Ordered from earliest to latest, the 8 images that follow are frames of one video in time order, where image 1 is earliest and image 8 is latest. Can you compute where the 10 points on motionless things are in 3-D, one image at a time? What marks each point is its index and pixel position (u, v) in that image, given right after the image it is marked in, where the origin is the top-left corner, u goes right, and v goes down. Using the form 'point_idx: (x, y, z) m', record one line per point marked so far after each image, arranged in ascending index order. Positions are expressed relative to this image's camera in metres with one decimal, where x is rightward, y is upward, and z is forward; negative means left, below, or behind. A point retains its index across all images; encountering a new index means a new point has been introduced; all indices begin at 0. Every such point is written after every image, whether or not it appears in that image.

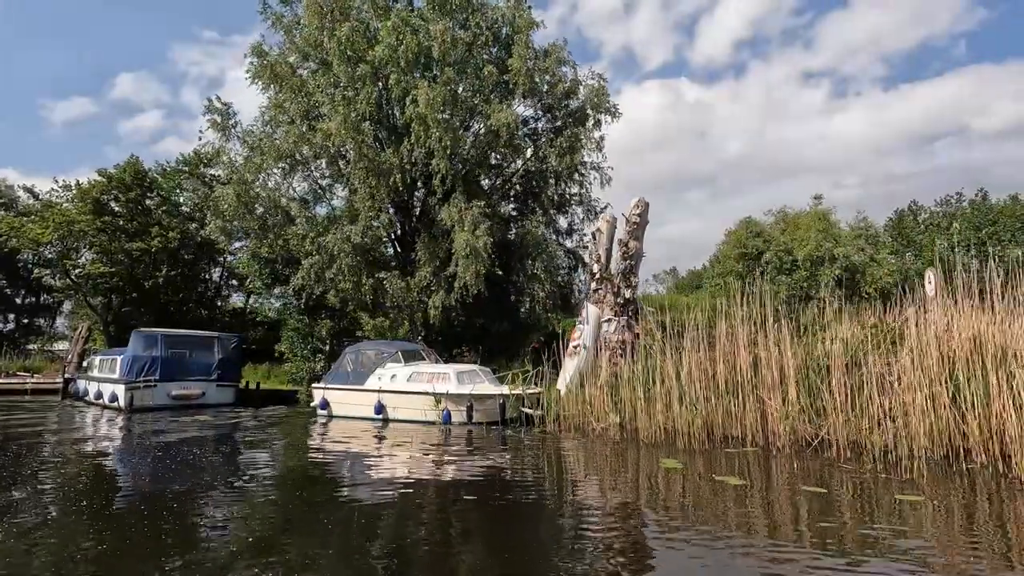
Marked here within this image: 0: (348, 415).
0: (-5.6, -4.4, +18.4) m
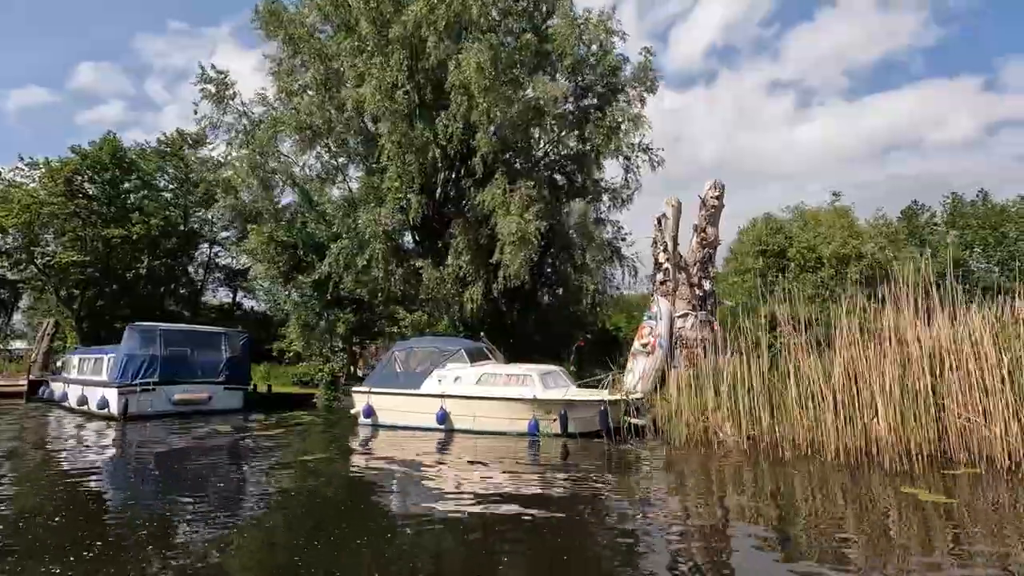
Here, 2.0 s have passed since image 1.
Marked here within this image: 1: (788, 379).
0: (-3.2, -4.0, +15.6) m
1: (+6.6, -2.1, +12.6) m
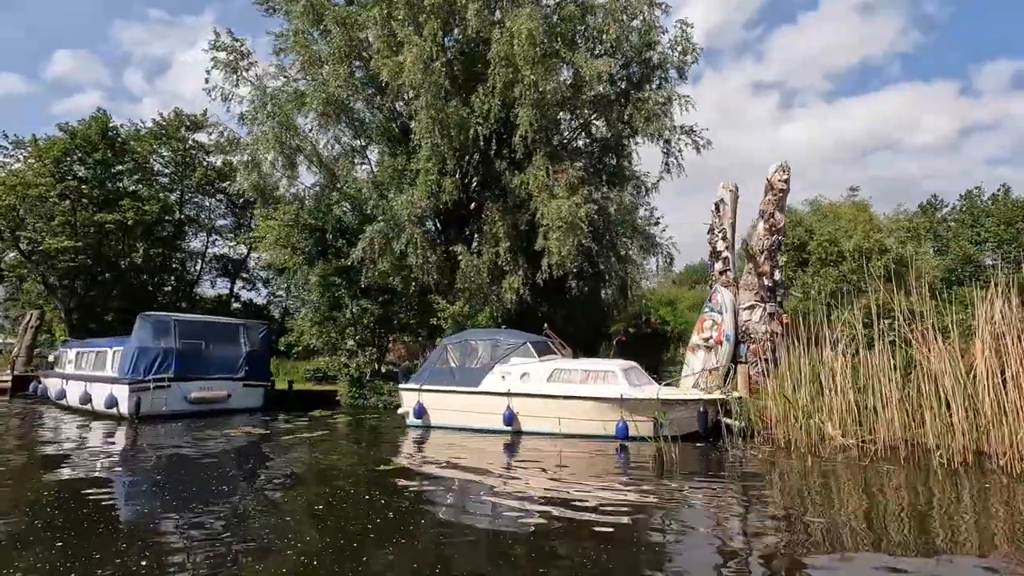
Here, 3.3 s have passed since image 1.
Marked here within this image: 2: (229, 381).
0: (-1.4, -3.6, +13.9) m
1: (+8.5, -1.9, +11.2) m
2: (-9.8, -3.2, +18.4) m
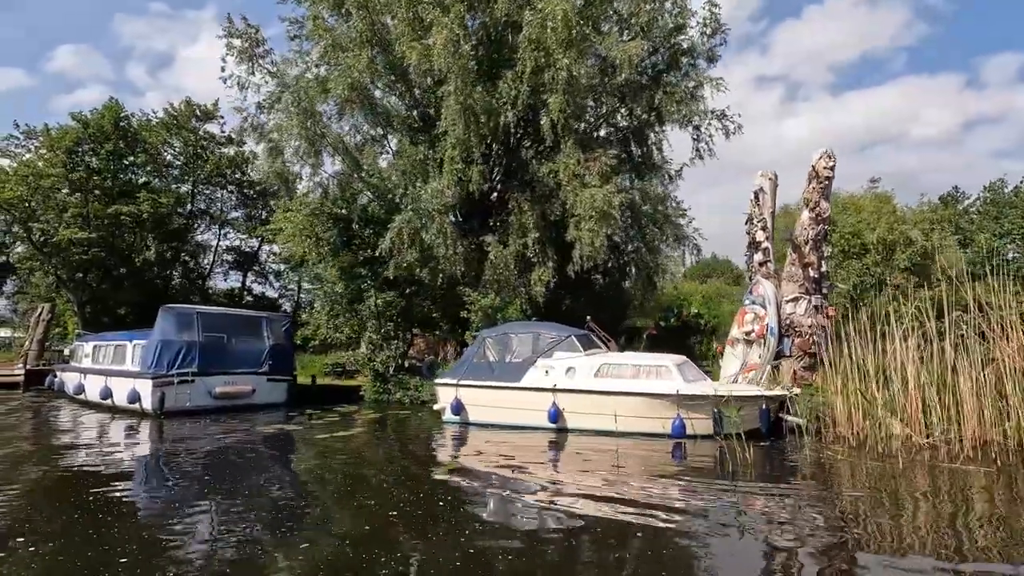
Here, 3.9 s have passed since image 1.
0: (-0.3, -3.4, +13.4) m
1: (+9.6, -1.7, +10.6) m
2: (-8.7, -2.9, +17.8) m
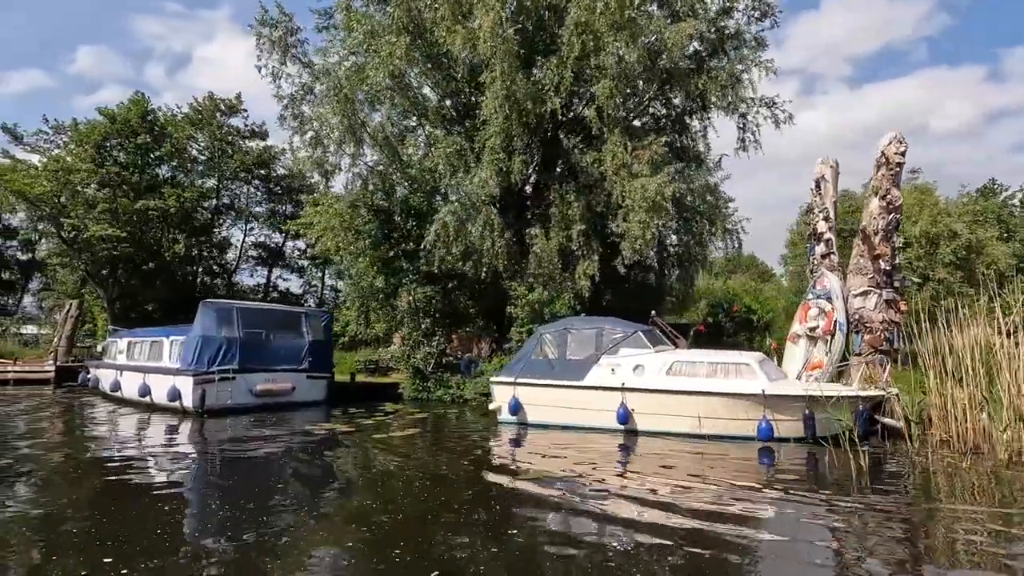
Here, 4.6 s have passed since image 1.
0: (+1.1, -3.2, +12.6) m
1: (+11.0, -1.5, +9.6) m
2: (-7.1, -2.7, +17.3) m
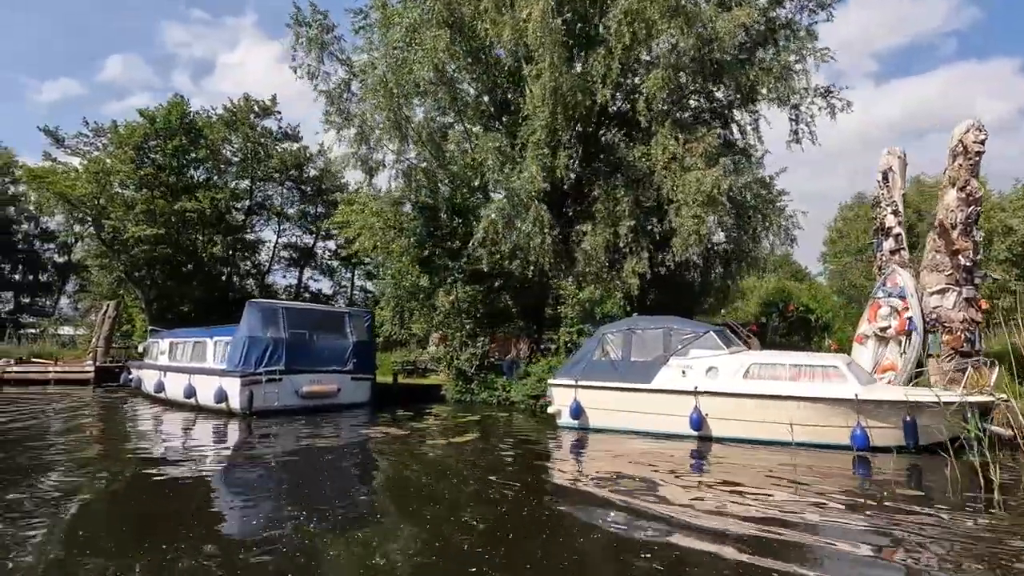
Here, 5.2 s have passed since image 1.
0: (+2.5, -3.2, +12.0) m
1: (+12.3, -1.4, +8.6) m
2: (-5.5, -2.7, +16.9) m
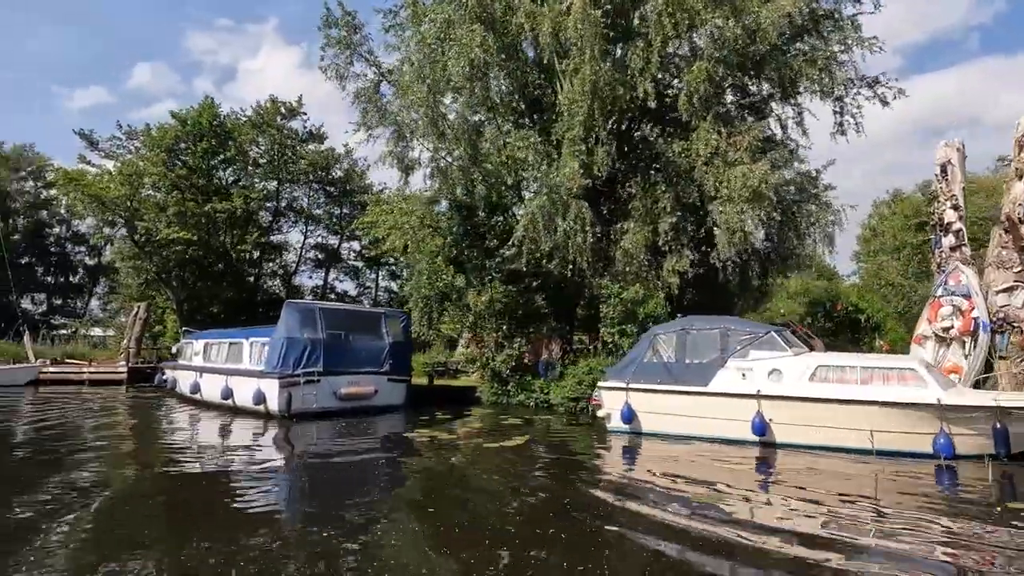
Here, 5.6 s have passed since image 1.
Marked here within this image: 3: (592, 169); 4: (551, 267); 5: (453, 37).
0: (+3.6, -3.1, +11.5) m
1: (+13.2, -1.3, +7.8) m
2: (-4.3, -2.7, +16.7) m
3: (+2.8, +4.1, +18.3) m
4: (+1.2, +0.7, +18.7) m
5: (-2.1, +8.9, +18.9) m
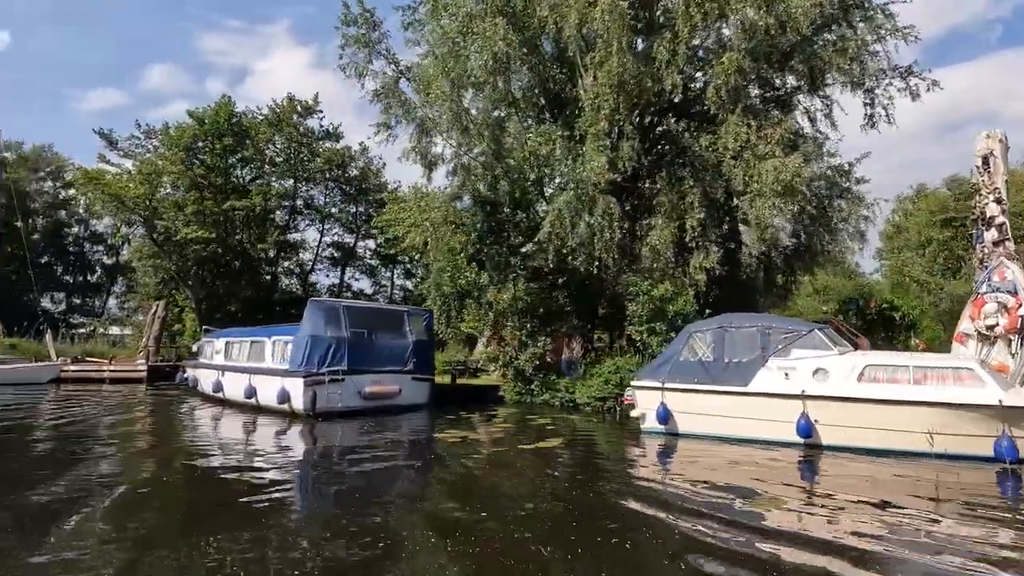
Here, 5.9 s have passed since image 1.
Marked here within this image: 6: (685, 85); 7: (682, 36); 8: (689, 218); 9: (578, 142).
0: (+4.3, -3.1, +11.1) m
1: (+13.8, -1.3, +7.3) m
2: (-3.5, -2.7, +16.5) m
3: (+3.6, +4.2, +17.9) m
4: (+2.0, +0.8, +18.4) m
5: (-1.3, +8.9, +18.6) m
6: (+6.1, +7.1, +18.7) m
7: (+5.6, +8.3, +17.5) m
8: (+5.8, +2.2, +17.5) m
9: (+2.2, +4.9, +18.1) m
